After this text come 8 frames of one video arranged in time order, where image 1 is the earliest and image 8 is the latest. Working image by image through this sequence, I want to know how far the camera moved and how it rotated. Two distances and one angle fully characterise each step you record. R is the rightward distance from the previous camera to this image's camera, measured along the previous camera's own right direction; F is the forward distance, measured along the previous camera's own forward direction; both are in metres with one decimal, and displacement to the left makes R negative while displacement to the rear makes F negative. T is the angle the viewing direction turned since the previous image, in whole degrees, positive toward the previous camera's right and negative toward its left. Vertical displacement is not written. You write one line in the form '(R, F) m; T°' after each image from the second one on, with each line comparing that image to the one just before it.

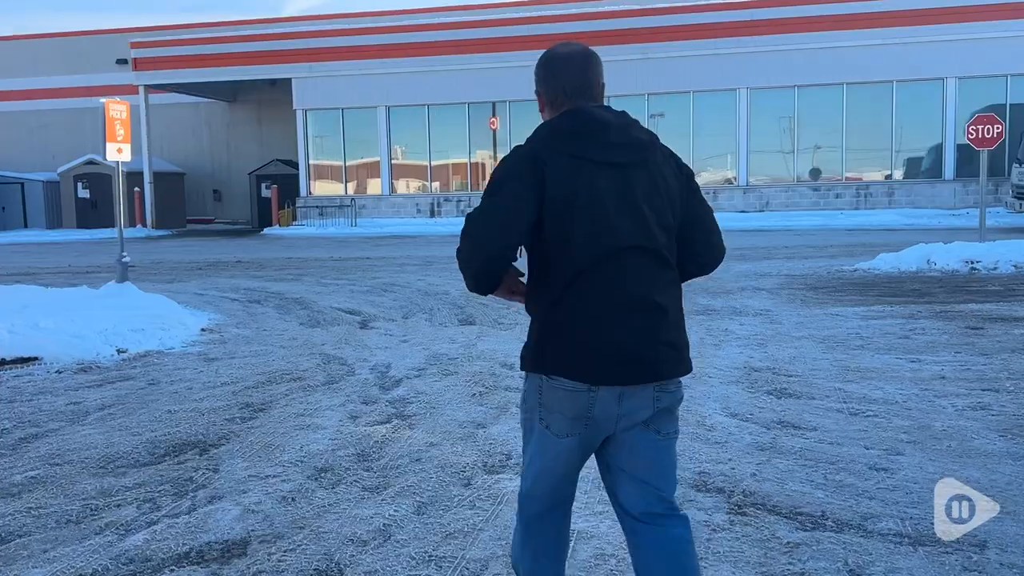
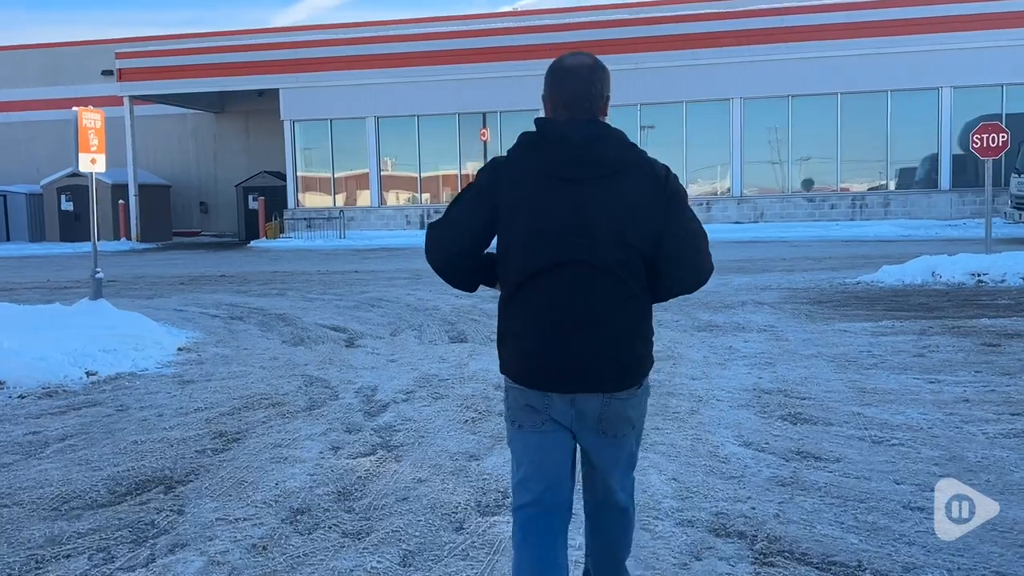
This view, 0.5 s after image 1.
(0.0, +0.4) m; +1°
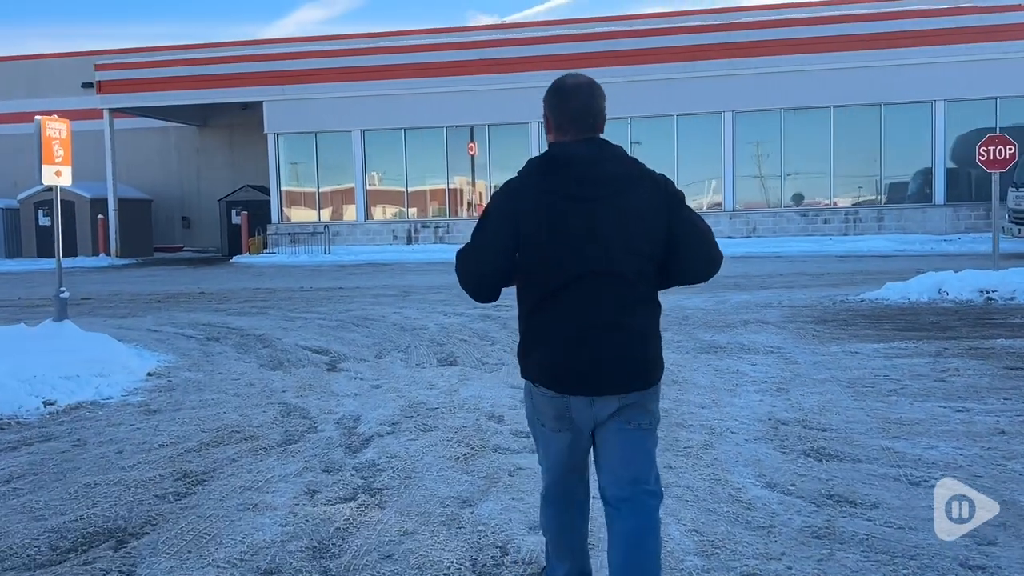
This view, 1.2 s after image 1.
(-0.1, +0.5) m; +1°
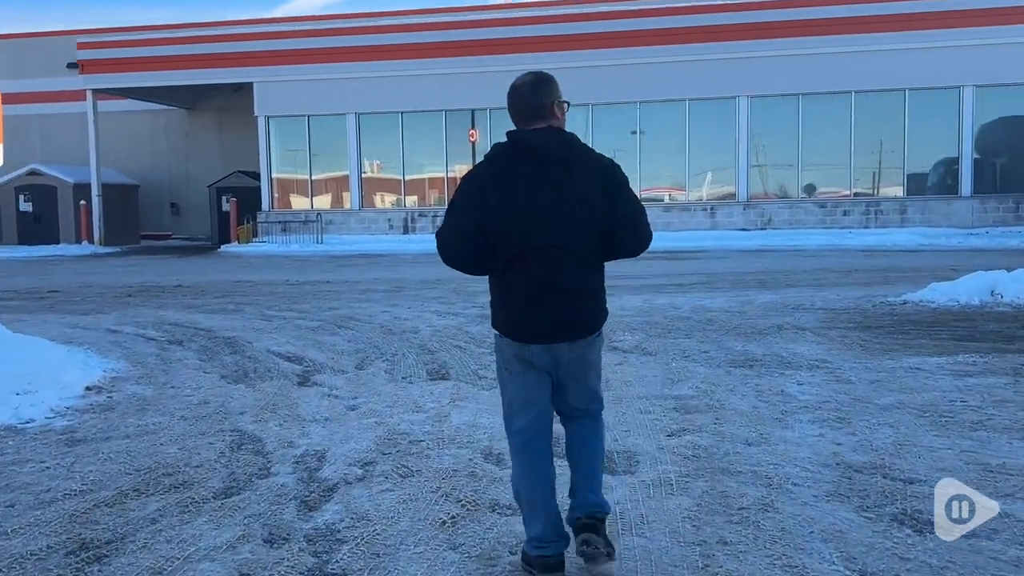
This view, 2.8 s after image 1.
(0.0, +1.3) m; 0°
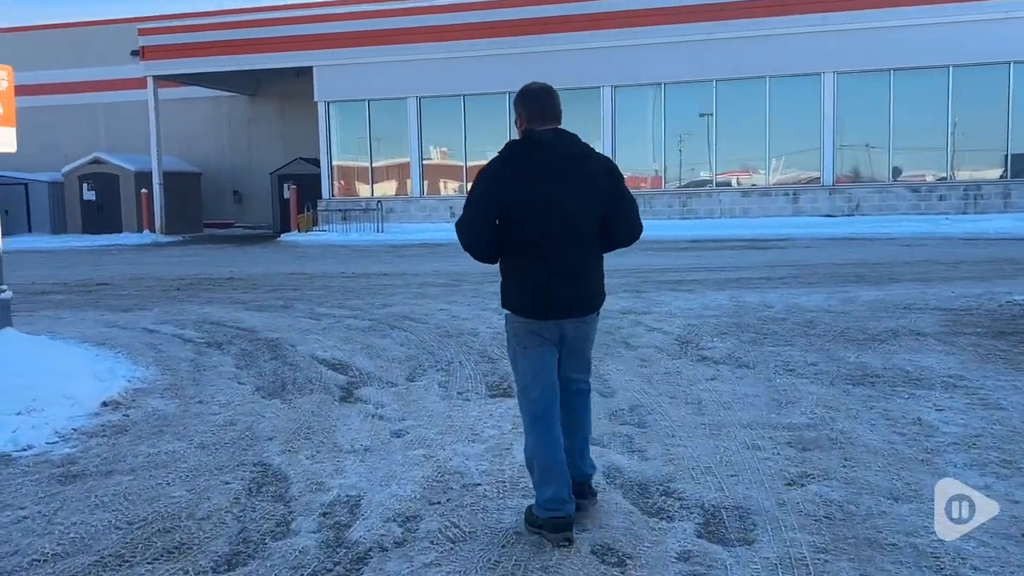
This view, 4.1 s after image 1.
(-0.1, +1.1) m; -4°
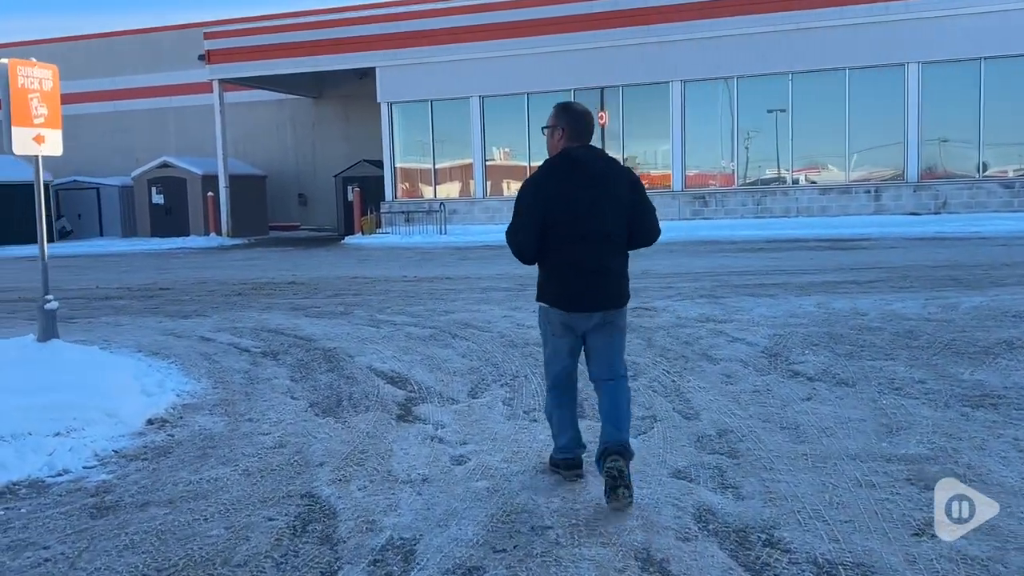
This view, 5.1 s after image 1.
(-0.1, +0.6) m; -4°
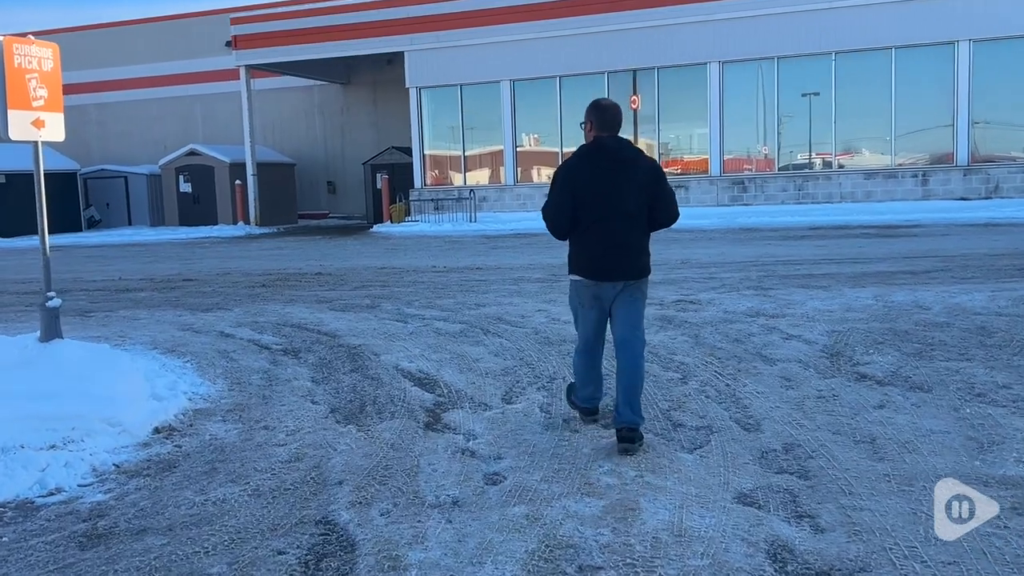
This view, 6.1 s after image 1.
(-0.1, +0.6) m; -2°
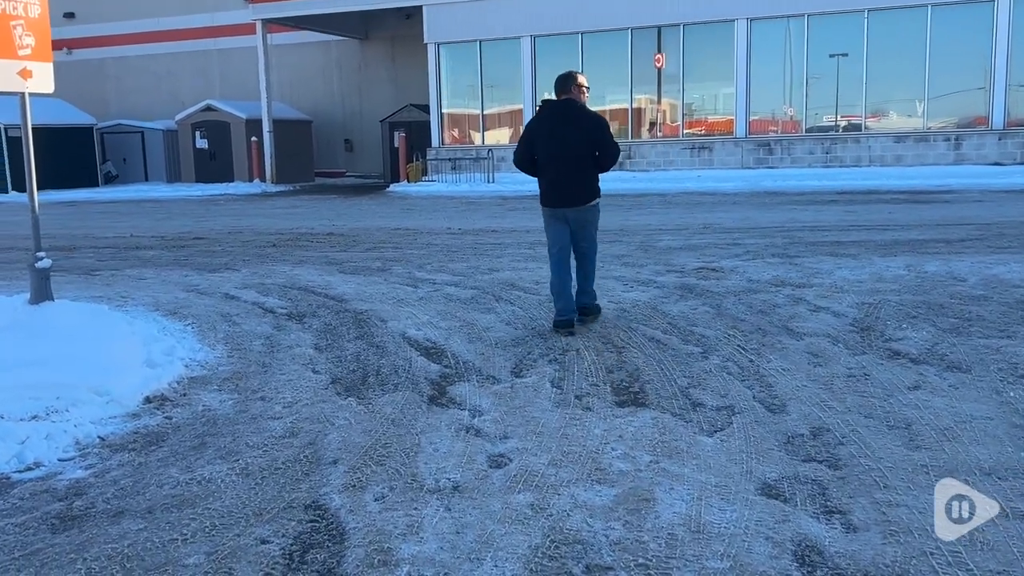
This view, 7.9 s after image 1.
(+0.1, +0.4) m; -1°
